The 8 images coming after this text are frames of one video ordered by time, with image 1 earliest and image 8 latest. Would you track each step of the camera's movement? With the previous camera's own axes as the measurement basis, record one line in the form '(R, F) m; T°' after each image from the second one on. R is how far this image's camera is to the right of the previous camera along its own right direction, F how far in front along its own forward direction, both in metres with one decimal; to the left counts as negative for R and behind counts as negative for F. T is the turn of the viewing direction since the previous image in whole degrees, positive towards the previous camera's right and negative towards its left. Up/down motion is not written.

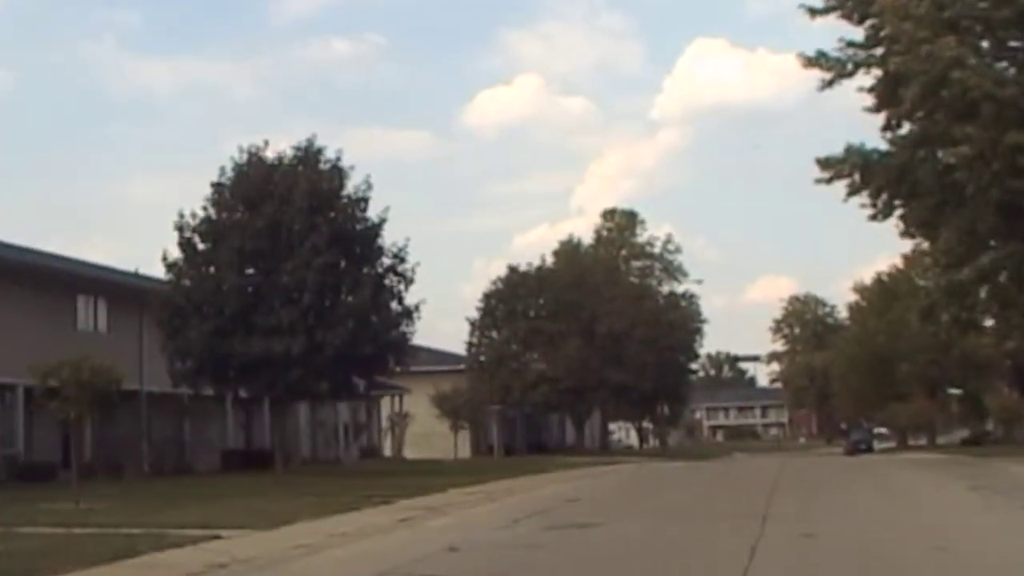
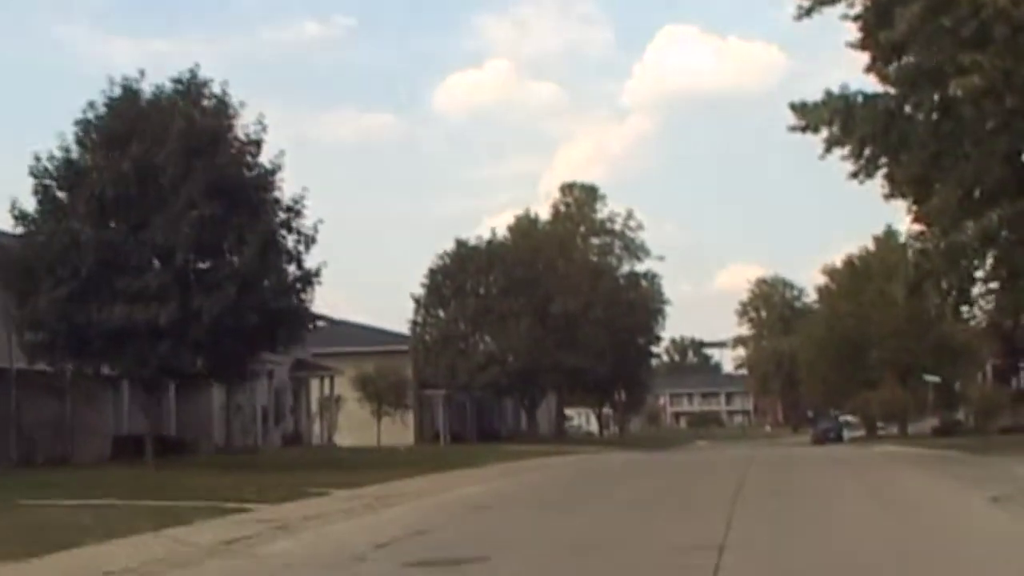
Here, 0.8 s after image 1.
(+1.1, +6.0) m; +1°
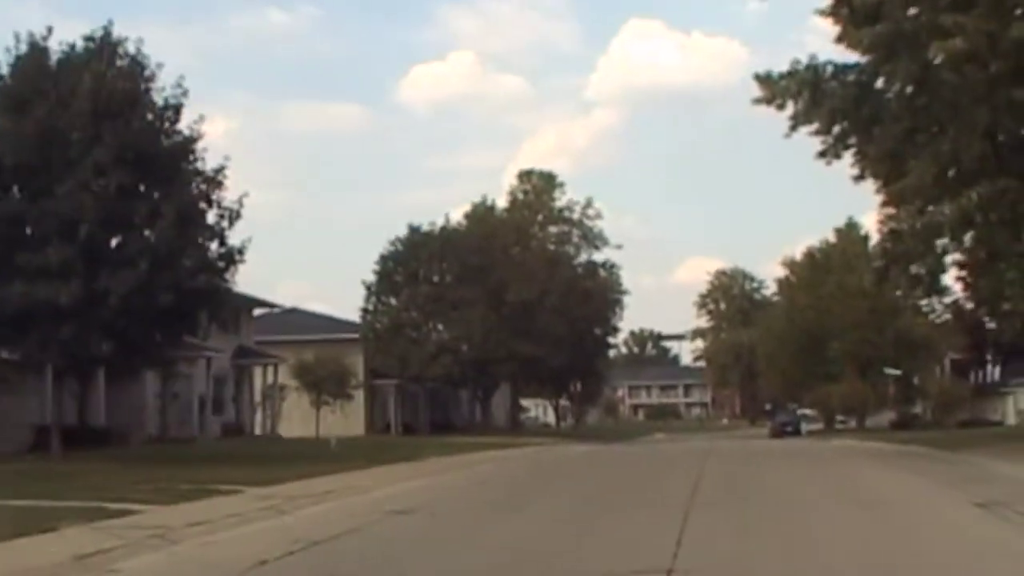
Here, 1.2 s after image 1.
(+0.4, +2.3) m; +2°
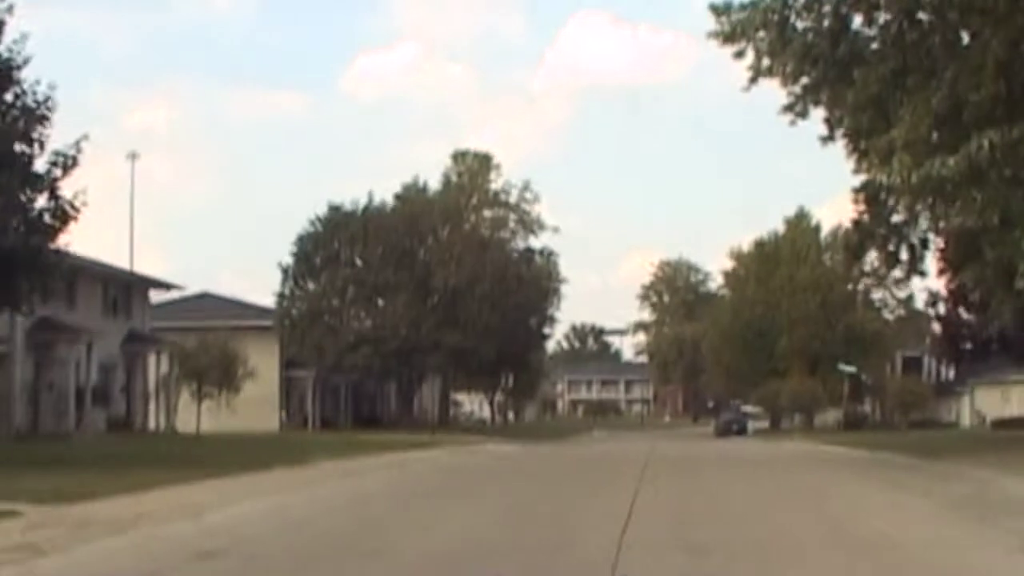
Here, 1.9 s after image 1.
(+0.8, +5.7) m; +2°
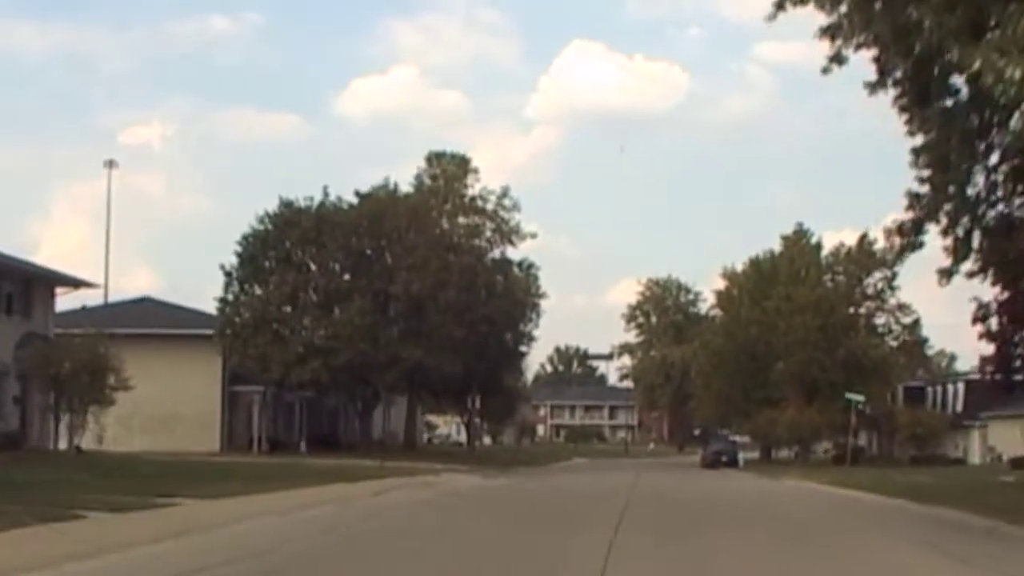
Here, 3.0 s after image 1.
(+0.8, +7.9) m; 0°
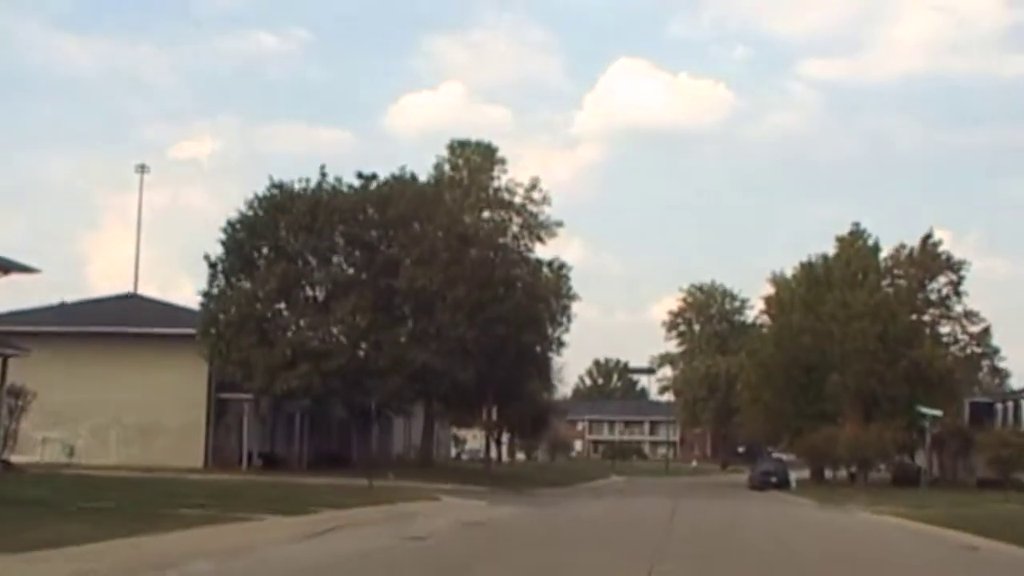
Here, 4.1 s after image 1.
(+0.8, +8.3) m; -2°
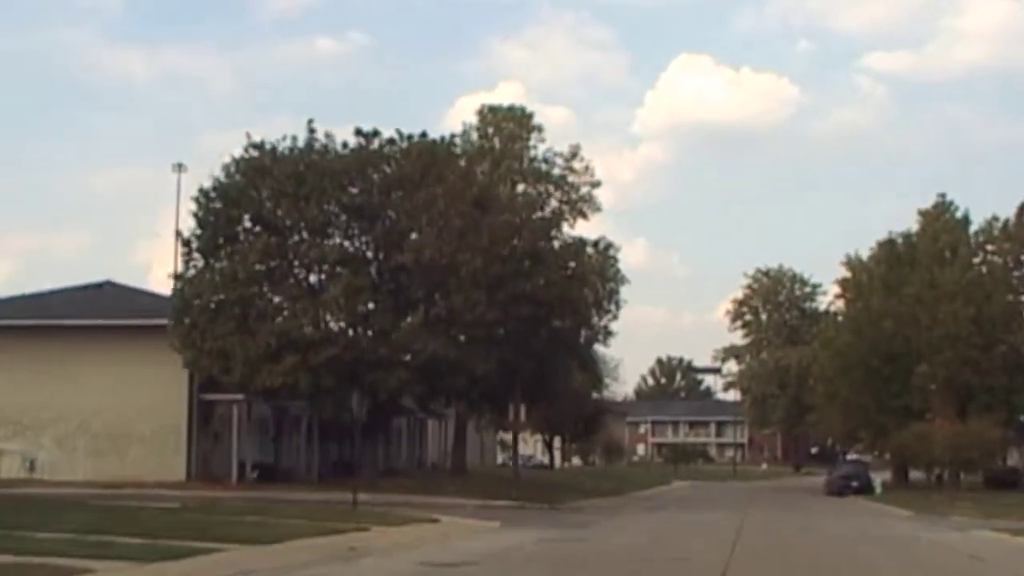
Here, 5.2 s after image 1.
(+1.2, +9.7) m; -3°
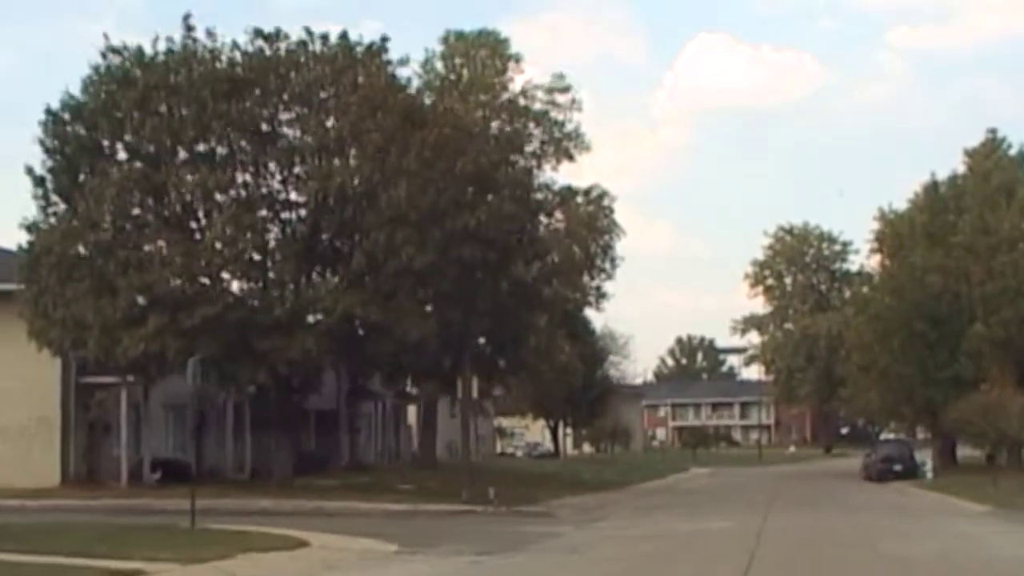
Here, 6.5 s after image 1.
(+2.0, +11.3) m; -1°
